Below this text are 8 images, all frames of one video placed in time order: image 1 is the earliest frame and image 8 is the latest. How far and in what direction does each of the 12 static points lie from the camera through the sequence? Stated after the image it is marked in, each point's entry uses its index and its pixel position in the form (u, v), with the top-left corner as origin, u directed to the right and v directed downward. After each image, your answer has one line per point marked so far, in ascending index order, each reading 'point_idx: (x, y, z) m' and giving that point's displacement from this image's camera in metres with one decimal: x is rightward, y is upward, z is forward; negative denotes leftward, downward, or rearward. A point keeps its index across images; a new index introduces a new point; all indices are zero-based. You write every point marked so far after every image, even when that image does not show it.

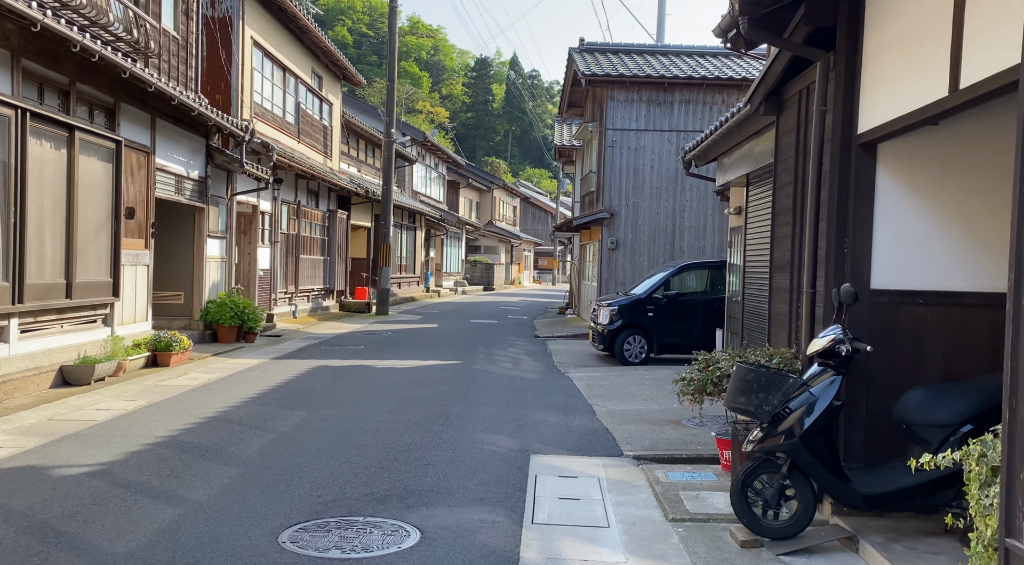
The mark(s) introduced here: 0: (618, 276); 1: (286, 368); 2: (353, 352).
0: (+2.4, +0.2, +19.5) m
1: (-3.2, -1.2, +12.4) m
2: (-2.7, -1.2, +14.8) m
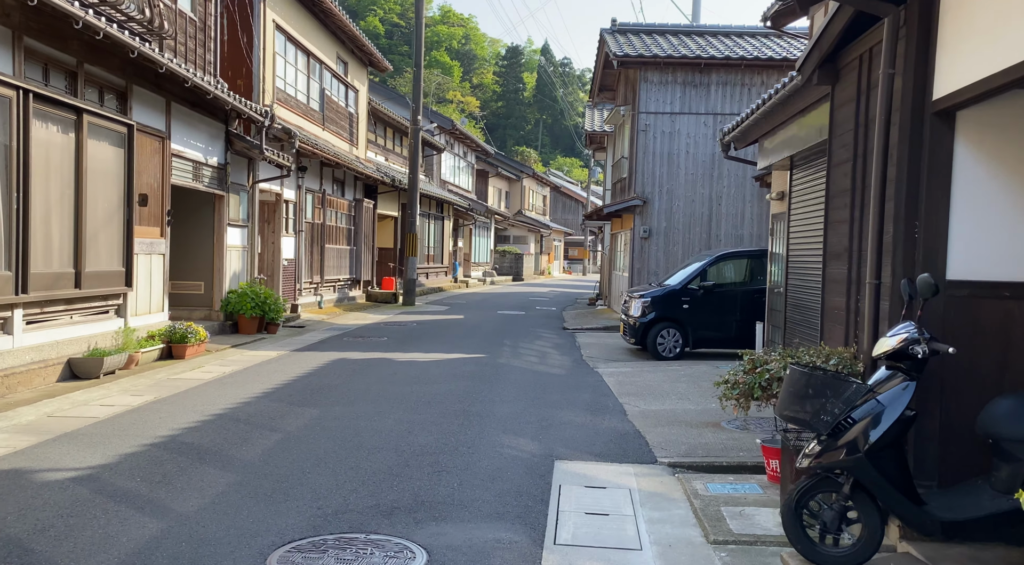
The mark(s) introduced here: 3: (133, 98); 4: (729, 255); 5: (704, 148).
0: (+3.0, +0.4, +18.8) m
1: (-2.8, -1.1, +12.0) m
2: (-2.2, -1.0, +14.3) m
3: (-4.7, +2.3, +10.7) m
4: (+3.4, +0.4, +13.4) m
5: (+4.2, +2.9, +18.7) m
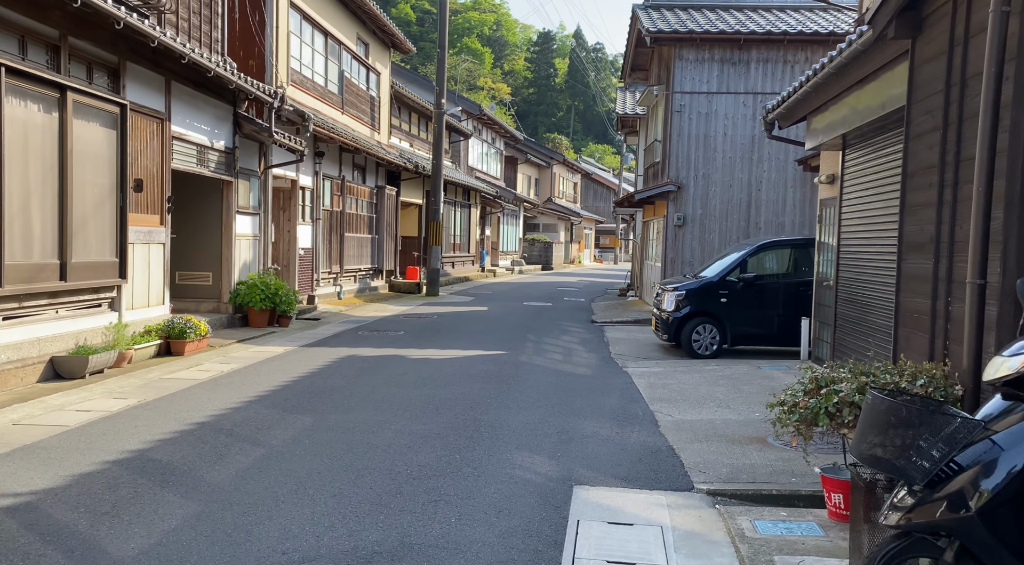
0: (+3.6, +0.6, +17.8) m
1: (-2.6, -1.0, +11.2) m
2: (-1.9, -0.9, +13.5) m
3: (-4.4, +2.4, +9.9) m
4: (+3.7, +0.5, +12.4) m
5: (+4.7, +3.1, +17.6) m
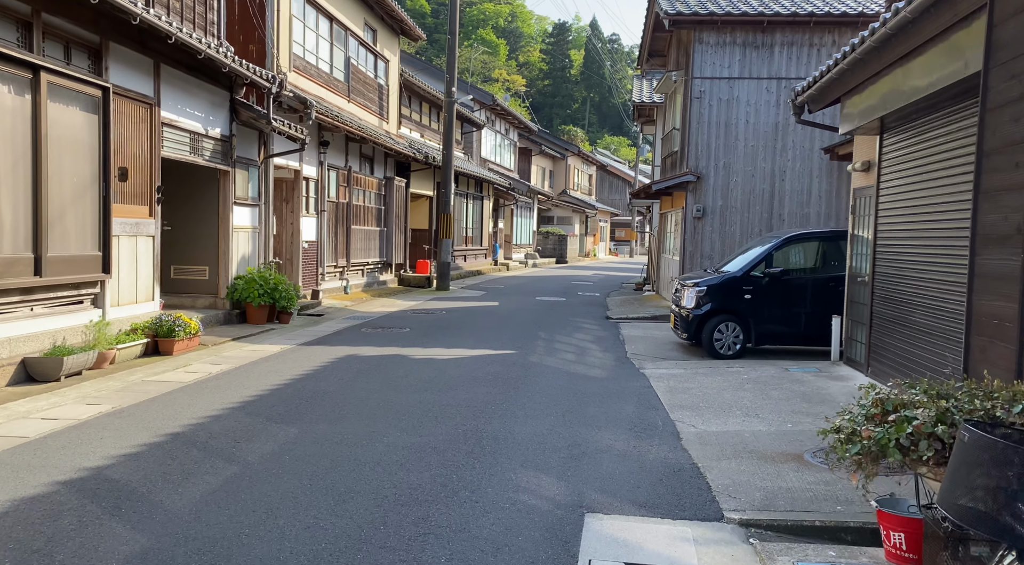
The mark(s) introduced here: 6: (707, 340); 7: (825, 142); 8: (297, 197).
0: (+3.8, +0.7, +17.1) m
1: (-2.4, -0.9, +10.6) m
2: (-1.7, -0.8, +12.9) m
3: (-4.3, +2.4, +9.3) m
4: (+3.8, +0.6, +11.6) m
5: (+4.9, +3.2, +16.8) m
6: (+2.6, -0.8, +11.4) m
7: (+6.0, +2.7, +16.7) m
8: (-4.1, +1.6, +16.4) m
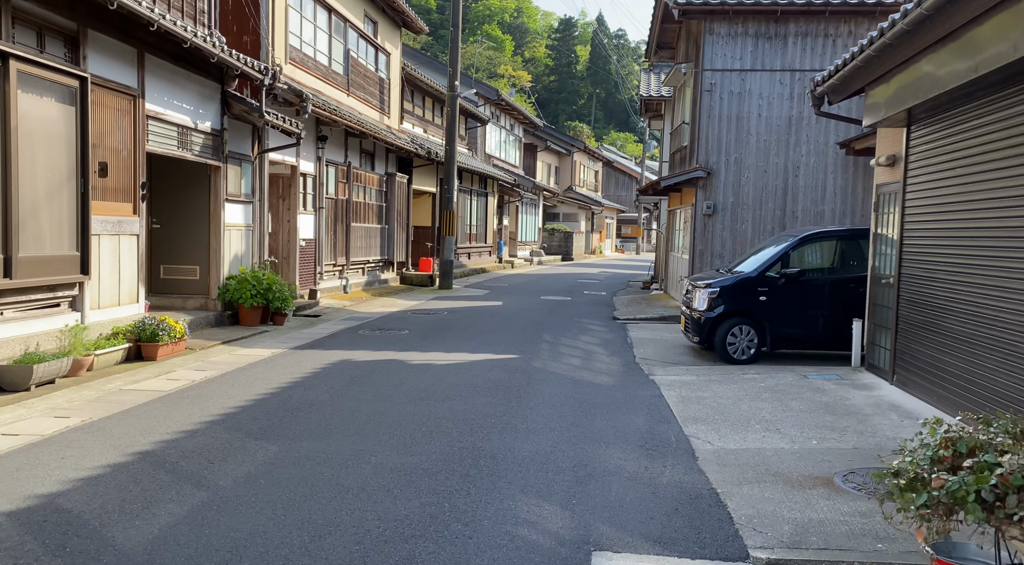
0: (+3.9, +0.7, +16.5) m
1: (-2.4, -0.9, +10.1) m
2: (-1.7, -0.8, +12.3) m
3: (-4.3, +2.4, +8.8) m
4: (+3.9, +0.6, +11.0) m
5: (+5.0, +3.2, +16.2) m
6: (+2.6, -0.8, +10.8) m
7: (+6.1, +2.7, +16.1) m
8: (-4.0, +1.6, +15.8) m
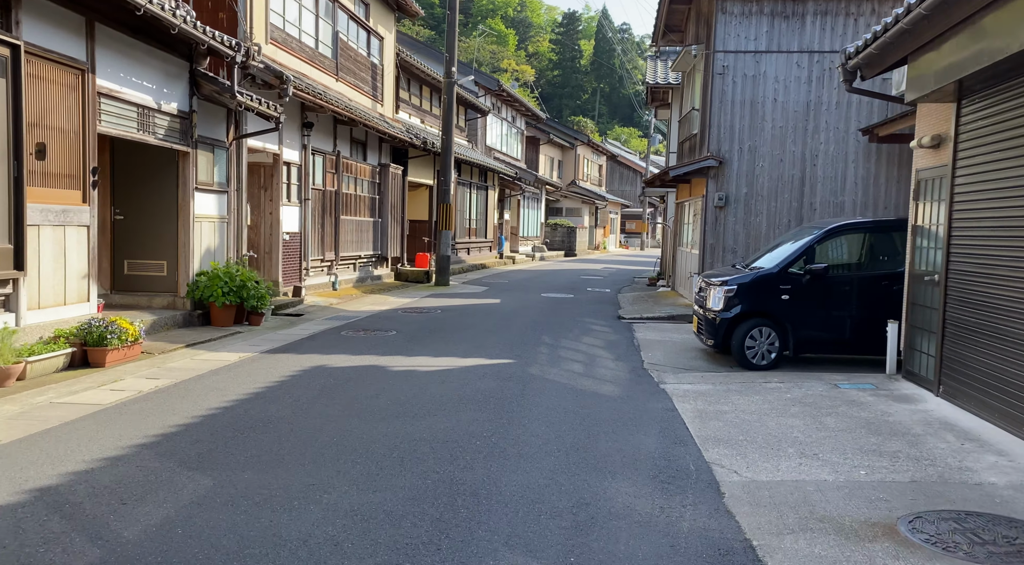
0: (+3.8, +0.7, +15.4) m
1: (-2.5, -0.9, +9.0) m
2: (-1.7, -0.7, +11.3) m
3: (-4.4, +2.4, +7.8) m
4: (+3.8, +0.6, +10.0) m
5: (+5.0, +3.3, +15.1) m
6: (+2.5, -0.7, +9.8) m
7: (+6.1, +2.8, +15.1) m
8: (-4.0, +1.7, +14.8) m
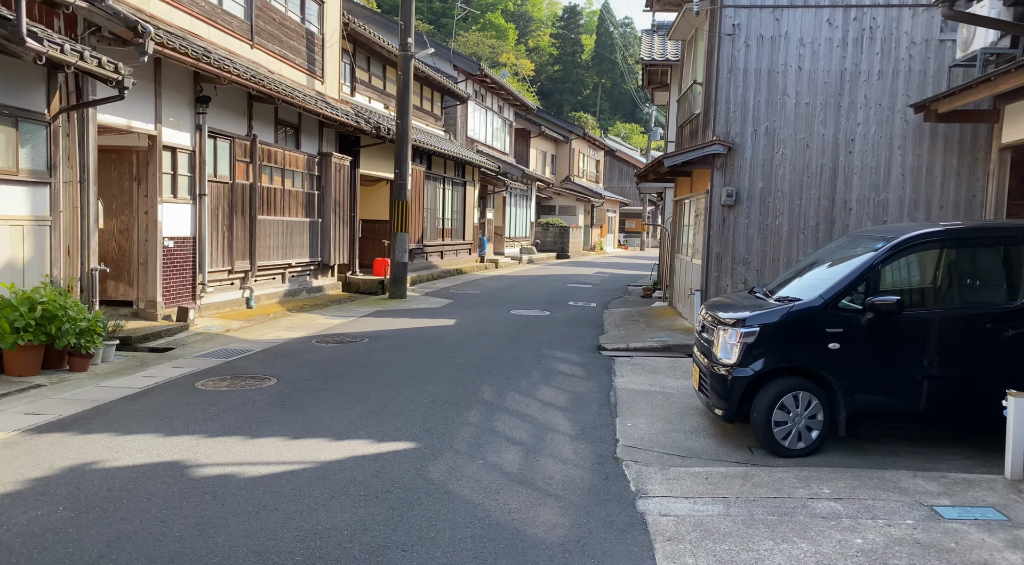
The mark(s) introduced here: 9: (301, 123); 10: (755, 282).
0: (+3.1, +0.5, +12.0) m
1: (-3.2, -1.2, +5.6) m
2: (-2.4, -1.0, +7.9) m
3: (-5.1, +2.2, +4.3) m
4: (+3.1, +0.3, +6.5) m
5: (+4.3, +3.0, +11.7) m
6: (+1.8, -1.0, +6.4) m
7: (+5.4, +2.5, +11.6) m
8: (-4.7, +1.4, +11.4) m
9: (-4.0, +3.0, +16.2) m
10: (+3.3, 0.0, +11.9) m
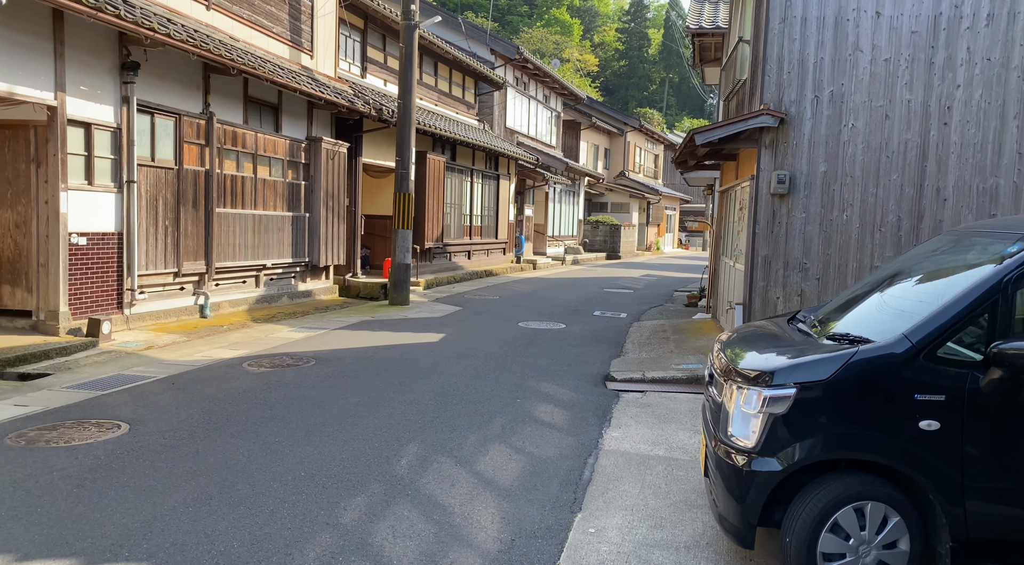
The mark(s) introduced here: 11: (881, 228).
0: (+3.0, +0.3, +9.2) m
1: (-3.8, -1.2, +3.3) m
2: (-2.9, -1.1, +5.5) m
3: (-5.8, +2.1, +2.2) m
4: (+2.5, +0.2, +3.8) m
5: (+4.1, +2.8, +8.8) m
6: (+1.2, -1.2, +3.7) m
7: (+5.2, +2.3, +8.6) m
8: (-4.9, +1.4, +9.2) m
9: (-3.8, +2.9, +14.0) m
10: (+3.2, -0.1, +9.1) m
11: (+3.8, +0.6, +9.0) m
